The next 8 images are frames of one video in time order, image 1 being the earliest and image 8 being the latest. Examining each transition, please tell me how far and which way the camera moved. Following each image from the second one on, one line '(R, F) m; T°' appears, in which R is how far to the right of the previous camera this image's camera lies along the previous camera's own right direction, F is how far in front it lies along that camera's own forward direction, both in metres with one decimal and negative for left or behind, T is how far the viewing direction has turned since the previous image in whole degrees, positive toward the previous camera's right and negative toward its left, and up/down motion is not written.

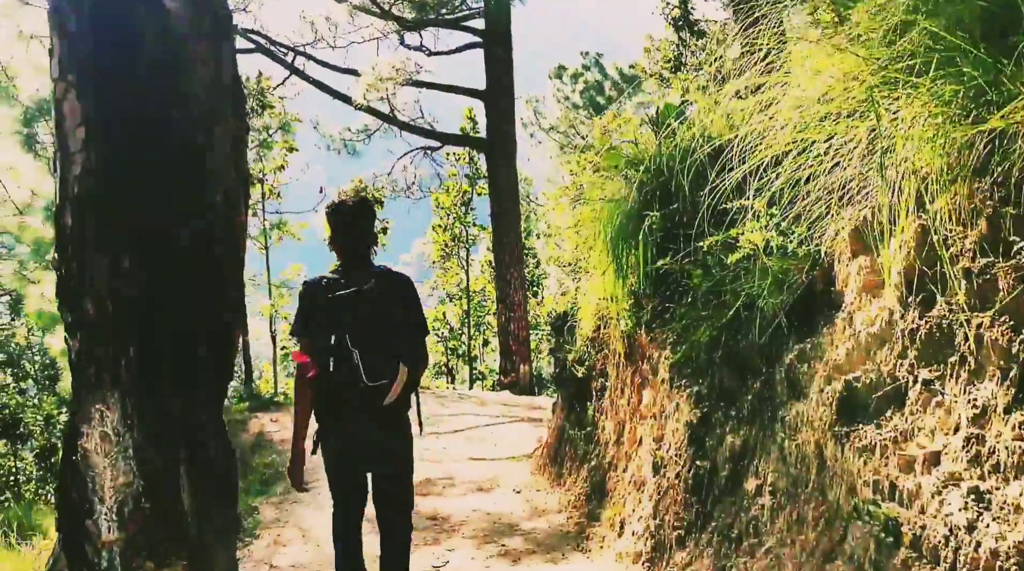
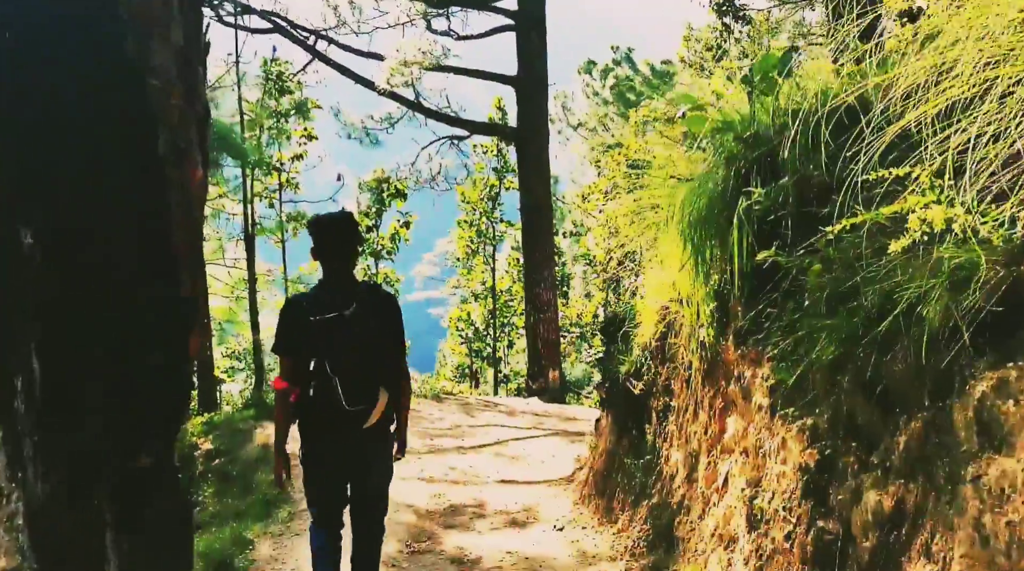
(-0.1, +0.9) m; -1°
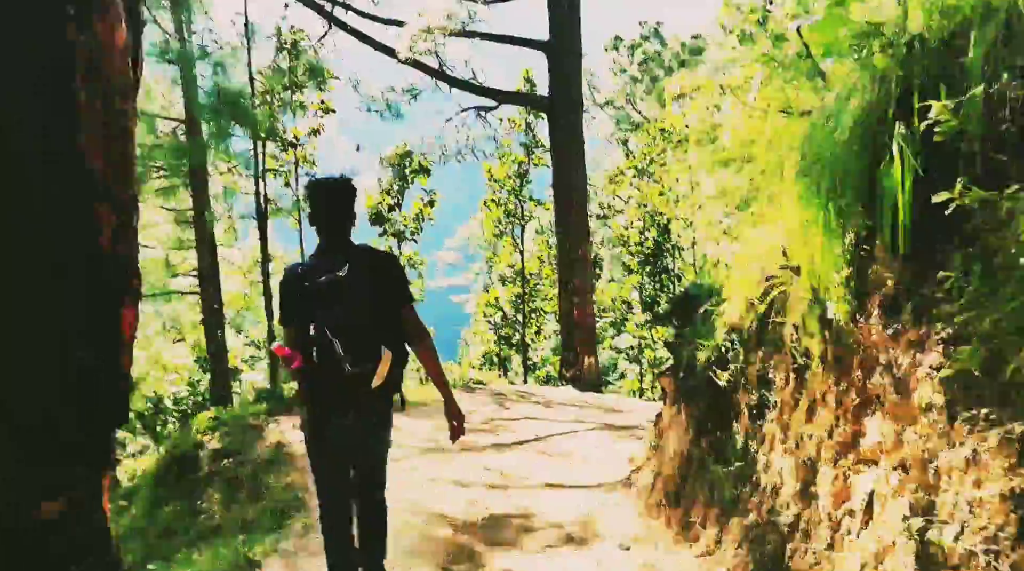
(-0.1, +0.8) m; -1°
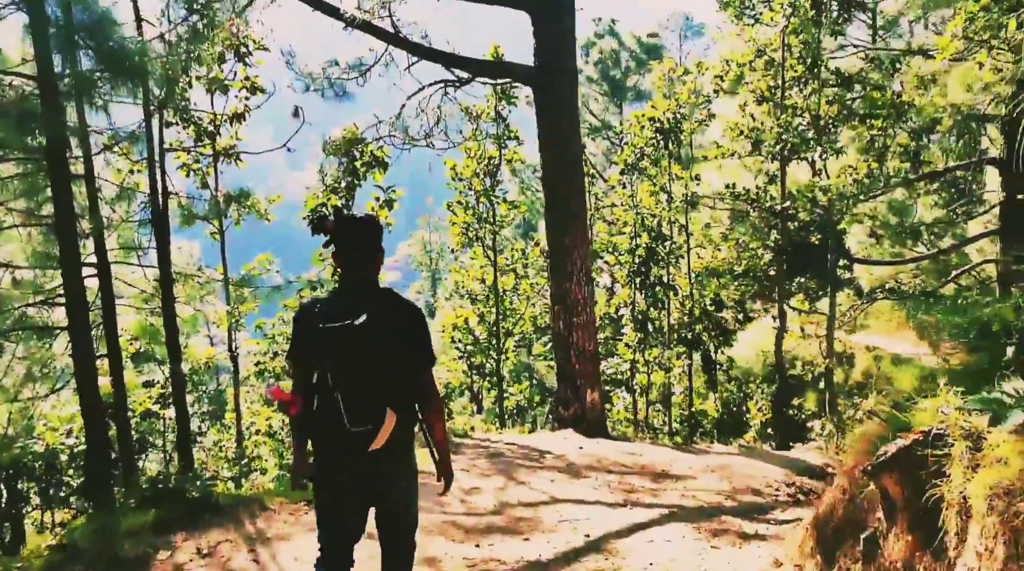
(-0.5, +2.7) m; +4°
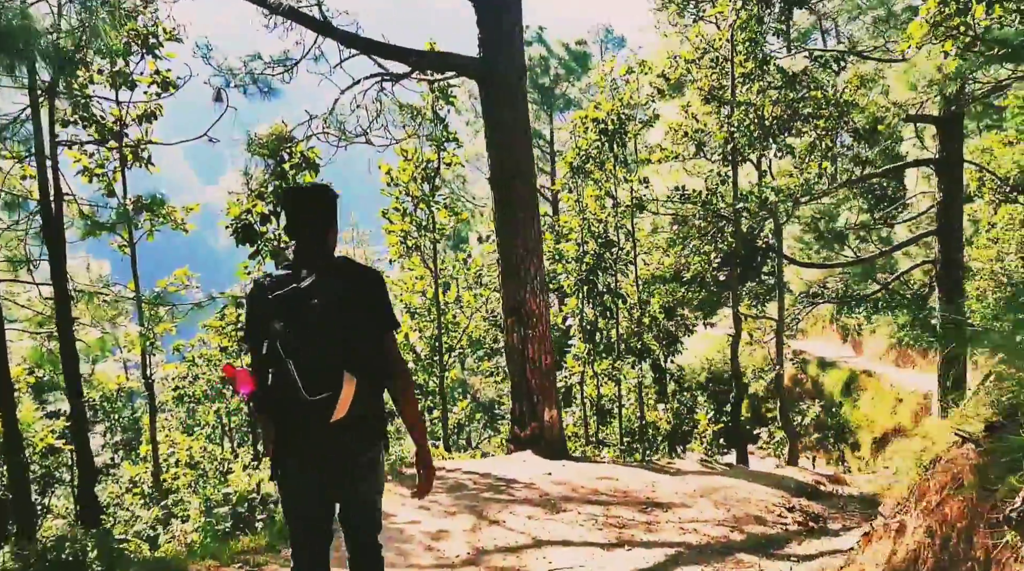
(-0.2, +0.9) m; +5°
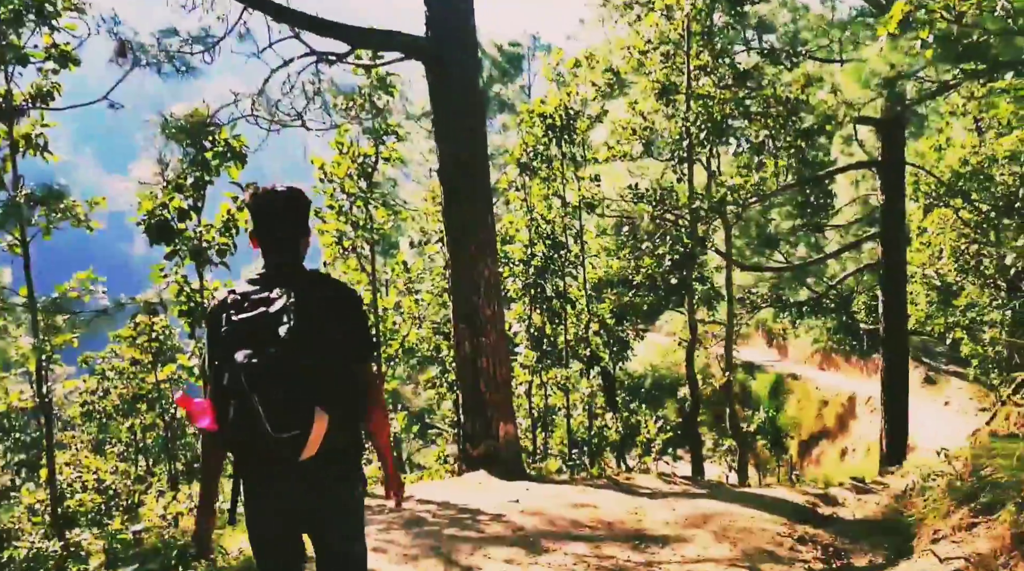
(-0.2, +0.9) m; +5°
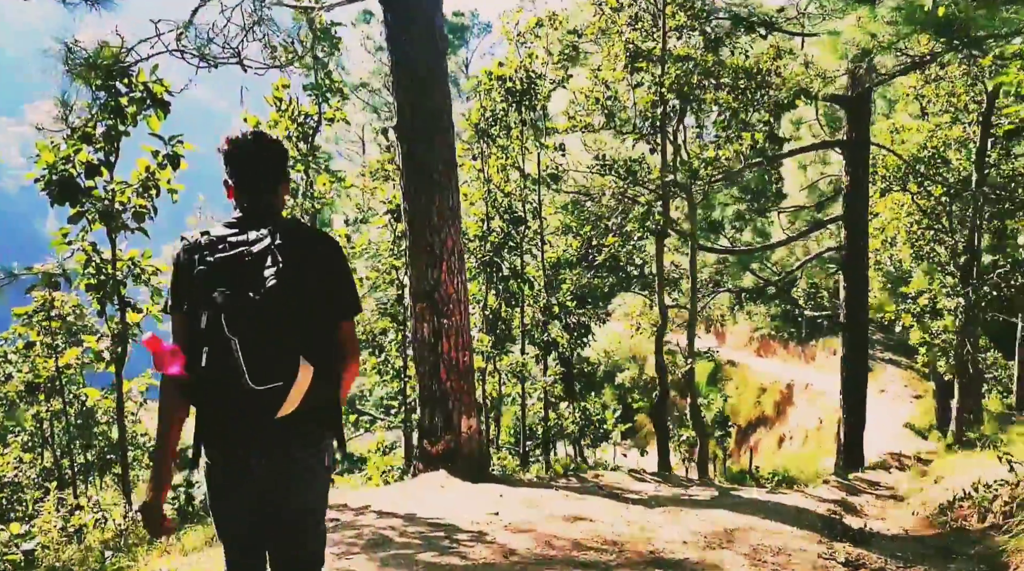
(-0.3, +1.1) m; +4°
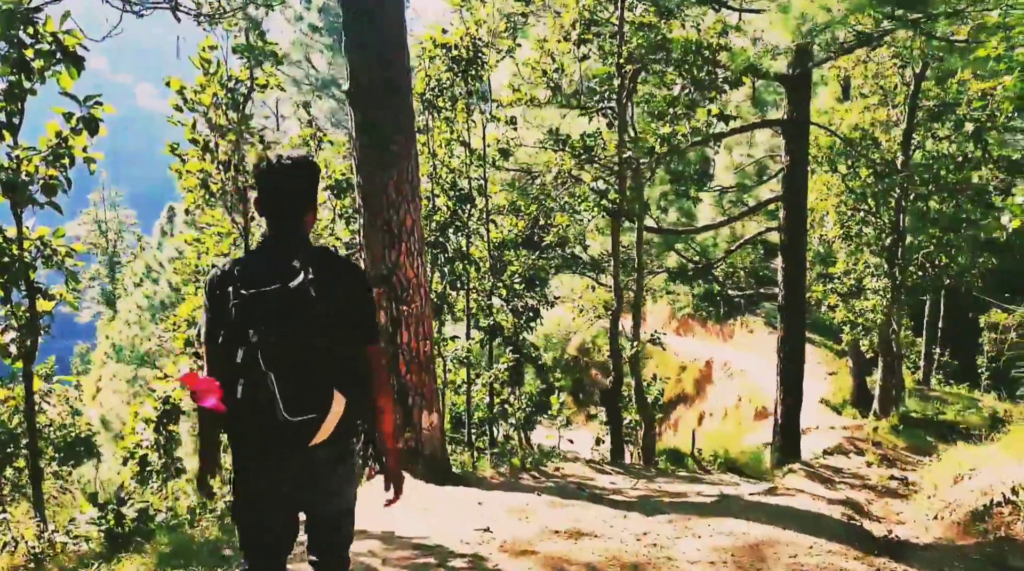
(-0.4, +0.7) m; +5°
